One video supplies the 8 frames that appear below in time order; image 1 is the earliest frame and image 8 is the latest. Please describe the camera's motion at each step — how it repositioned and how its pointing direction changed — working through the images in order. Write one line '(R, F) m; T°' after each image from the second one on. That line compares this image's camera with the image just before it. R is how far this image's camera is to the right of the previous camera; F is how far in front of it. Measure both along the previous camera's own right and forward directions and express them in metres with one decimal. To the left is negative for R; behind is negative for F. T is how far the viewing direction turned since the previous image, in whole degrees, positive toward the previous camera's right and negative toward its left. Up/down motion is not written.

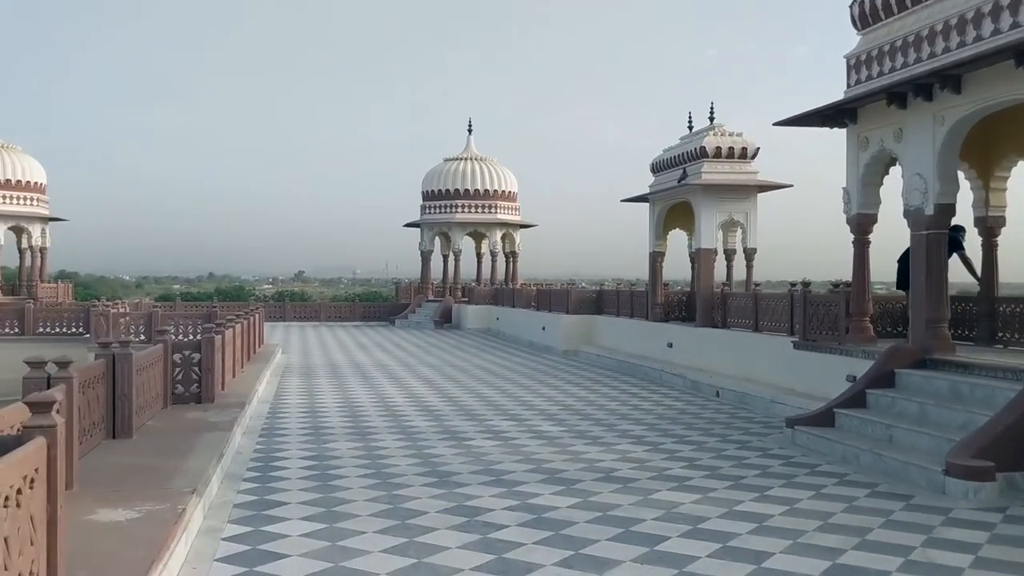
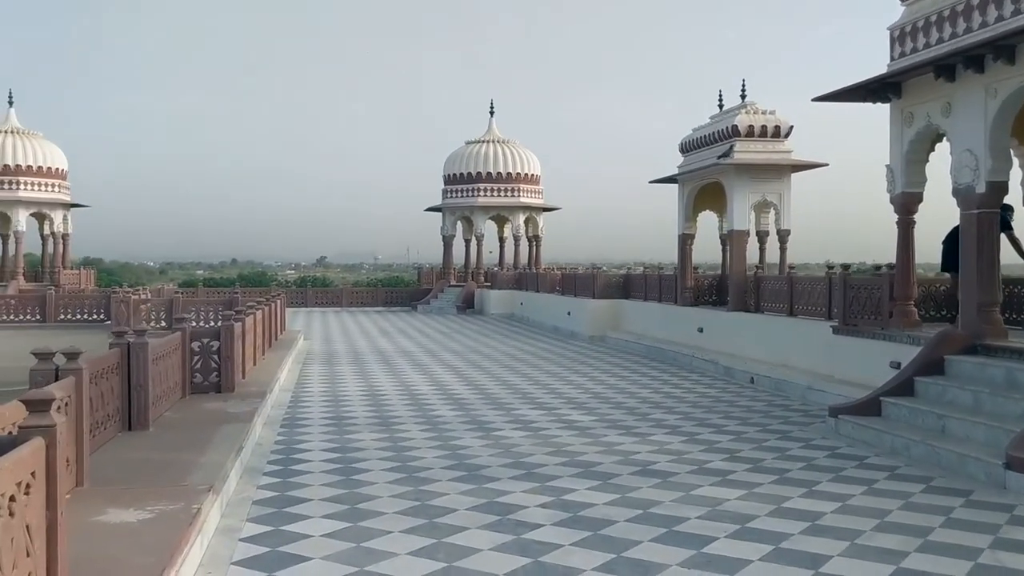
(-0.1, +0.3) m; -1°
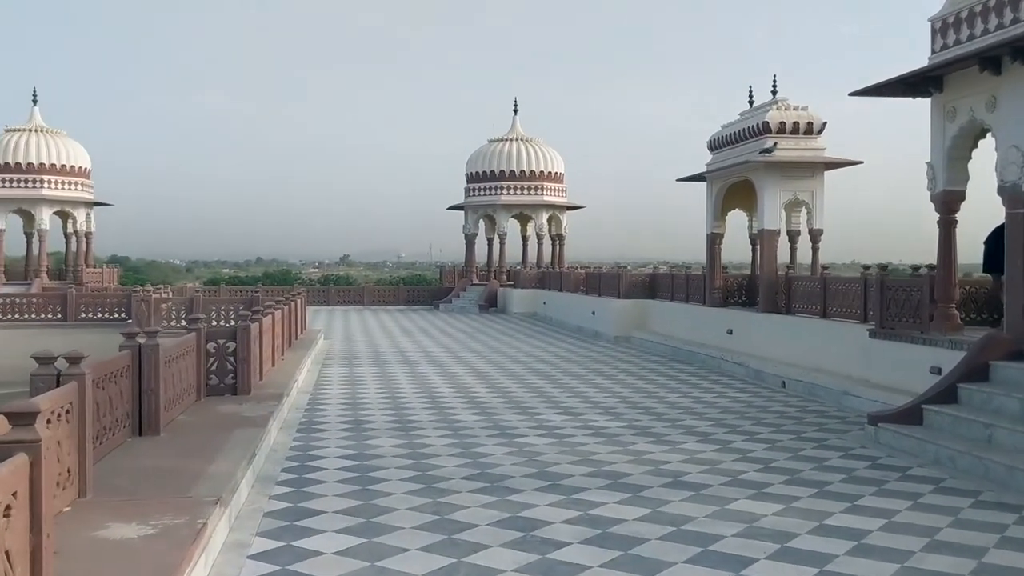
(0.0, +0.3) m; -1°
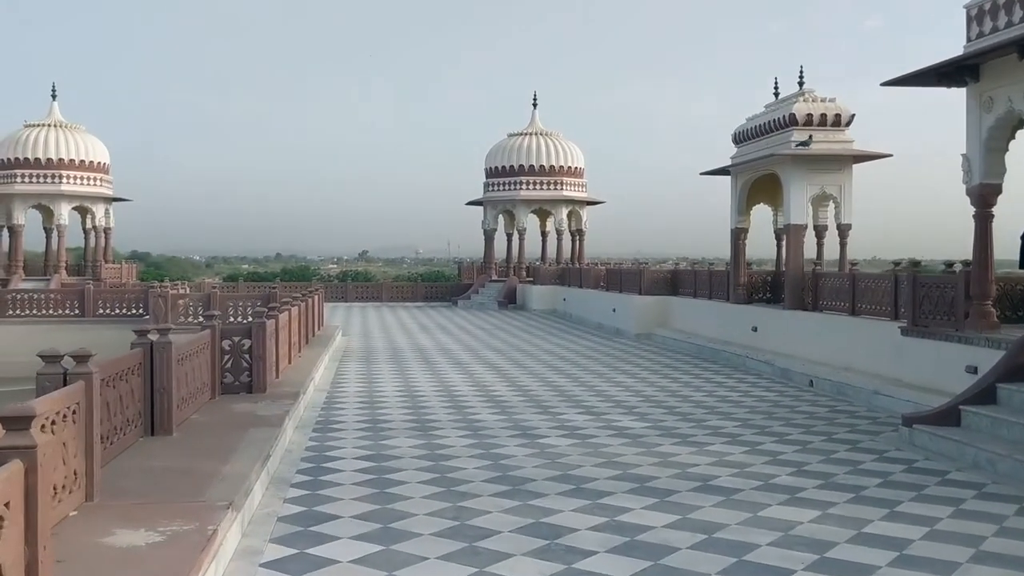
(0.0, +0.2) m; -1°
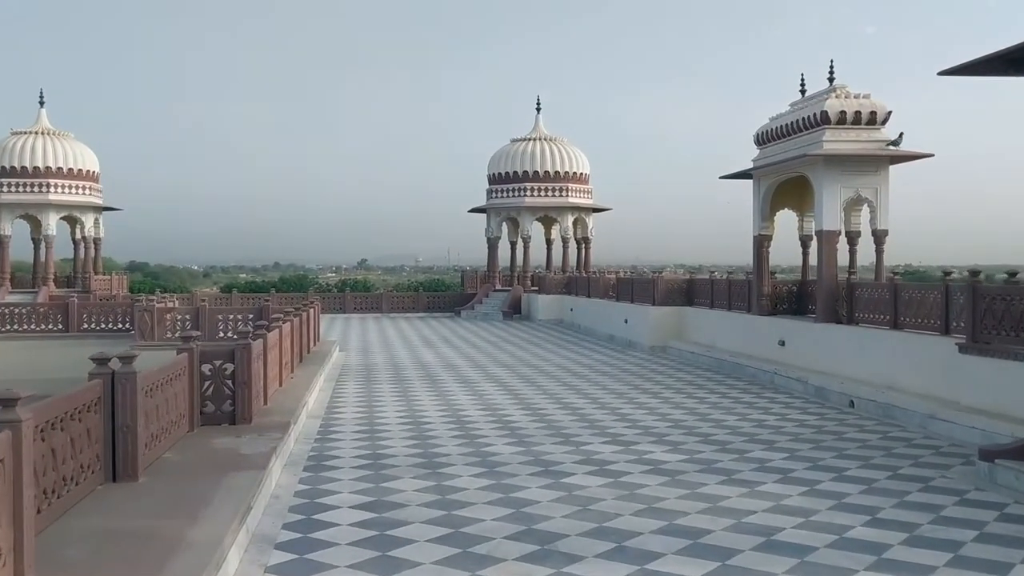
(-0.1, +0.9) m; 0°
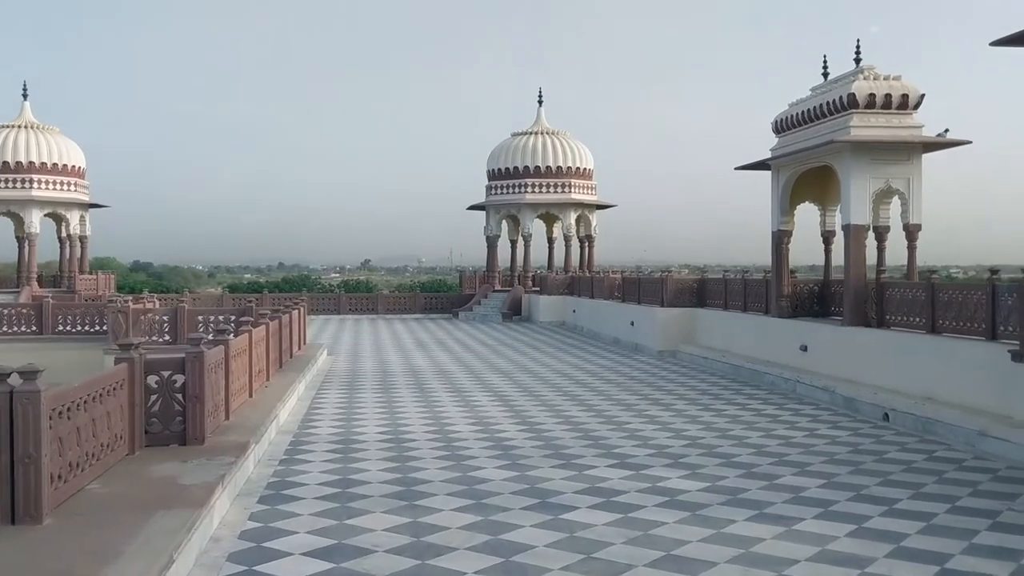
(+0.1, +0.9) m; 0°
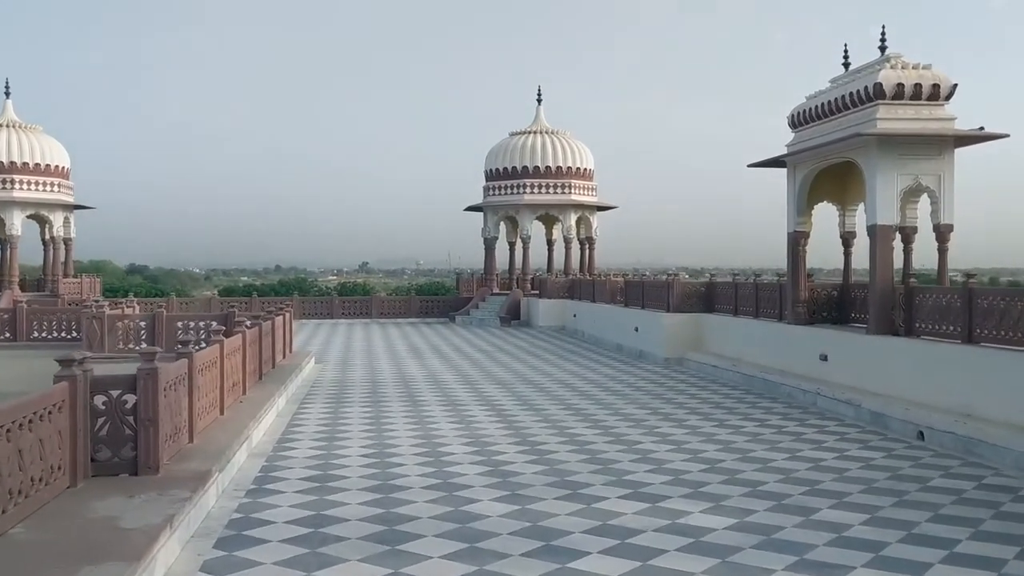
(0.0, +0.7) m; 0°
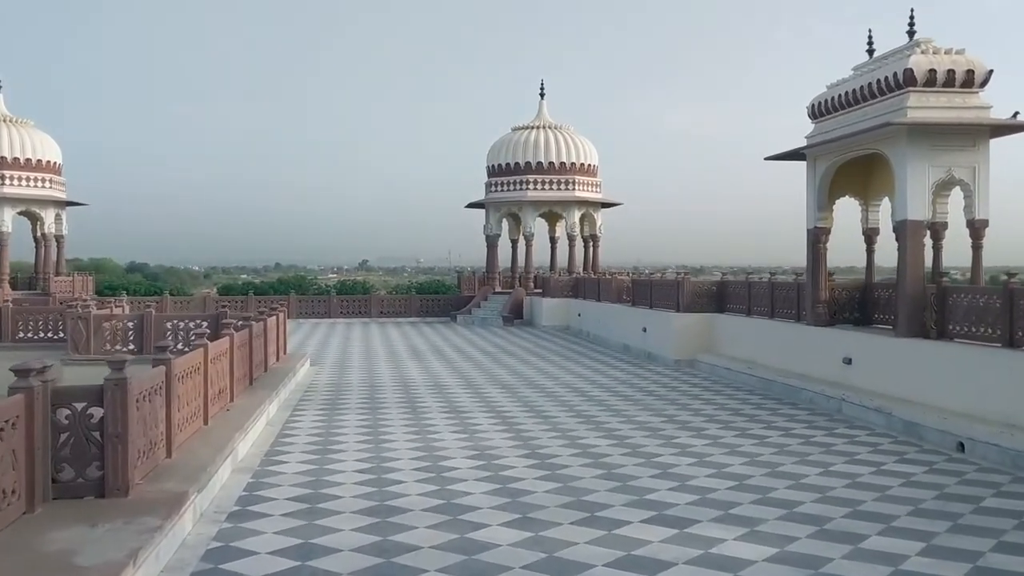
(-0.1, +0.5) m; 0°
